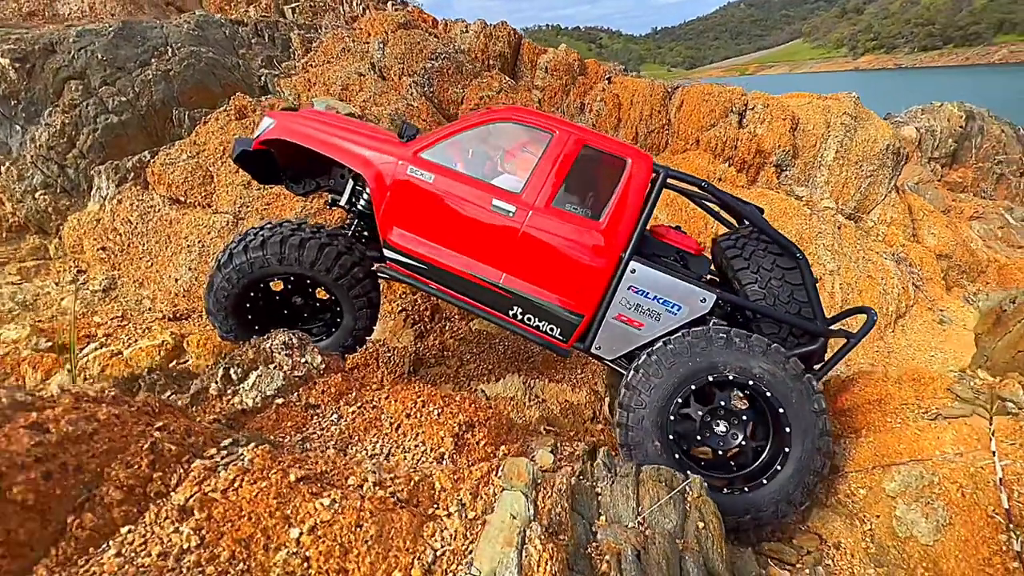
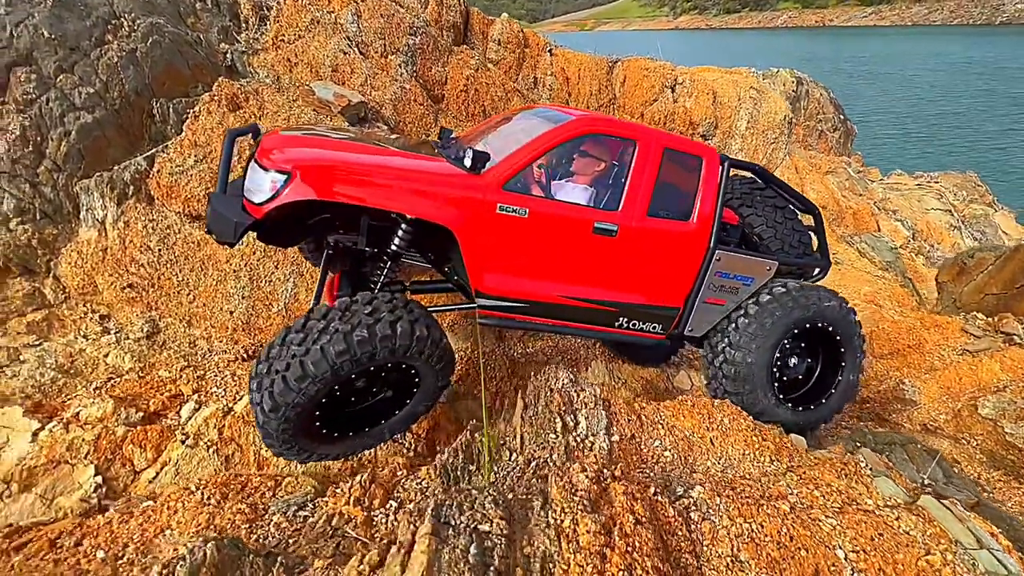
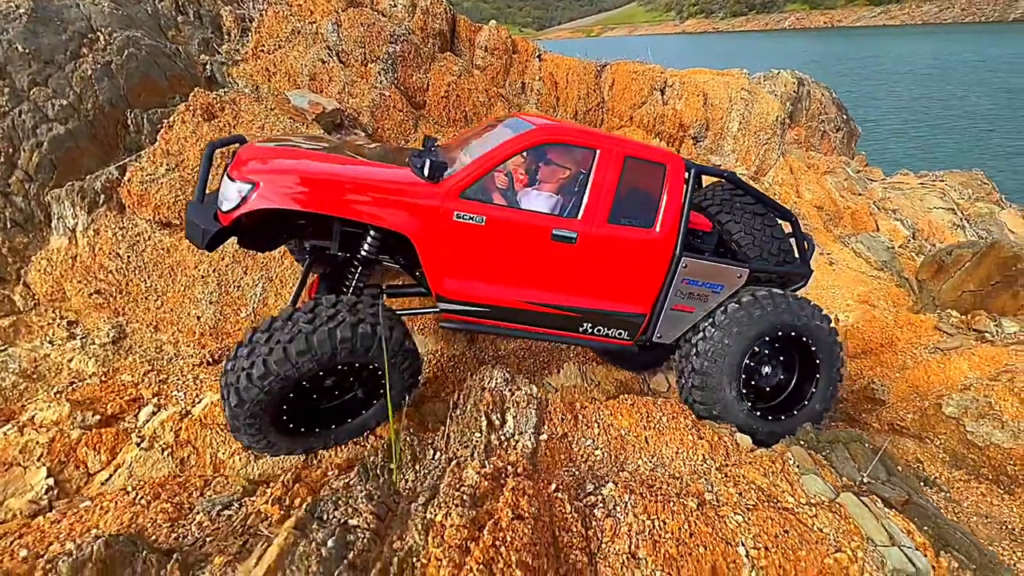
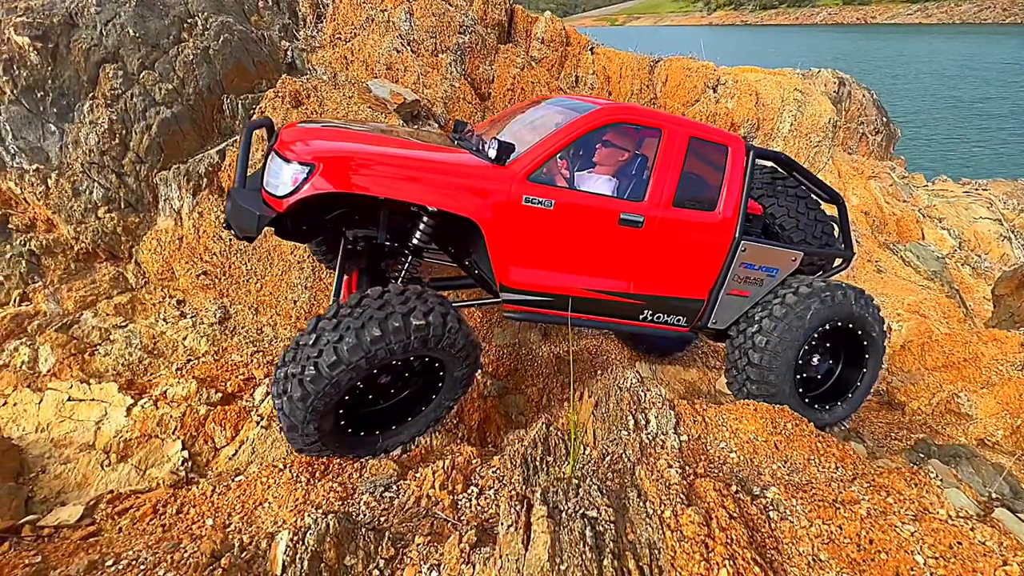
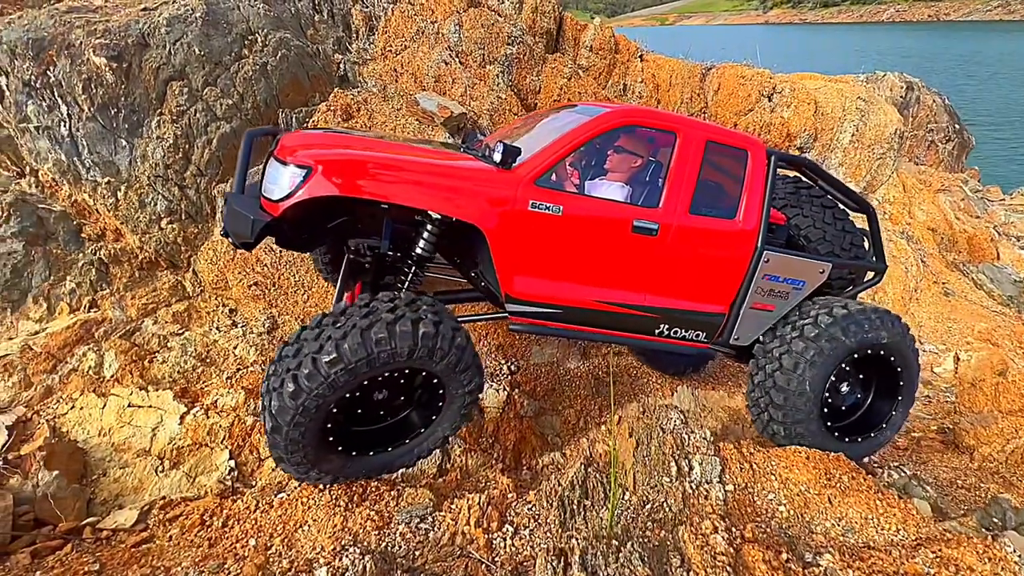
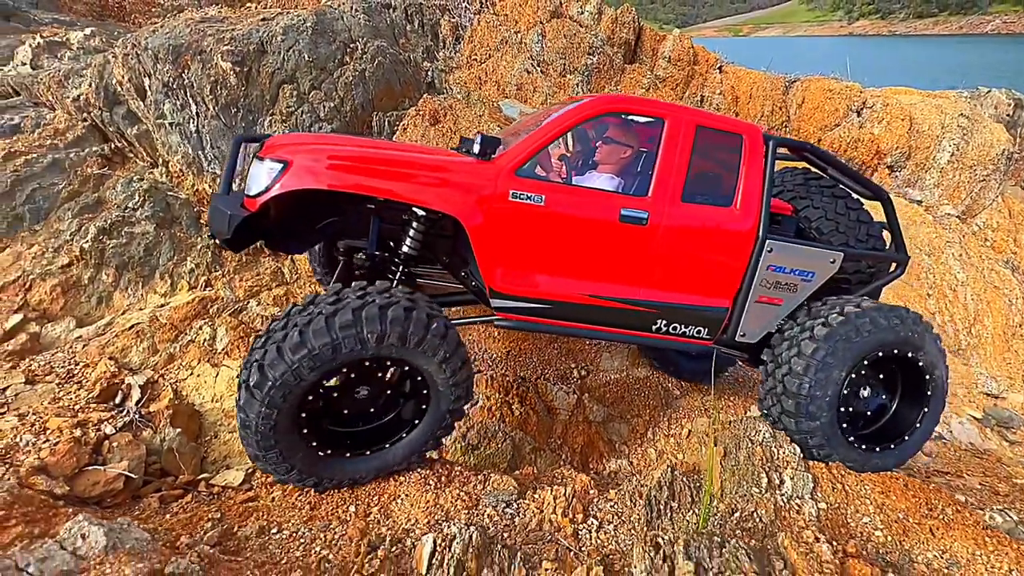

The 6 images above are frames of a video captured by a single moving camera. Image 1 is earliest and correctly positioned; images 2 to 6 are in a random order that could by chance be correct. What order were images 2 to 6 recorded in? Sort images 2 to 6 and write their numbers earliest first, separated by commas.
3, 2, 4, 5, 6
